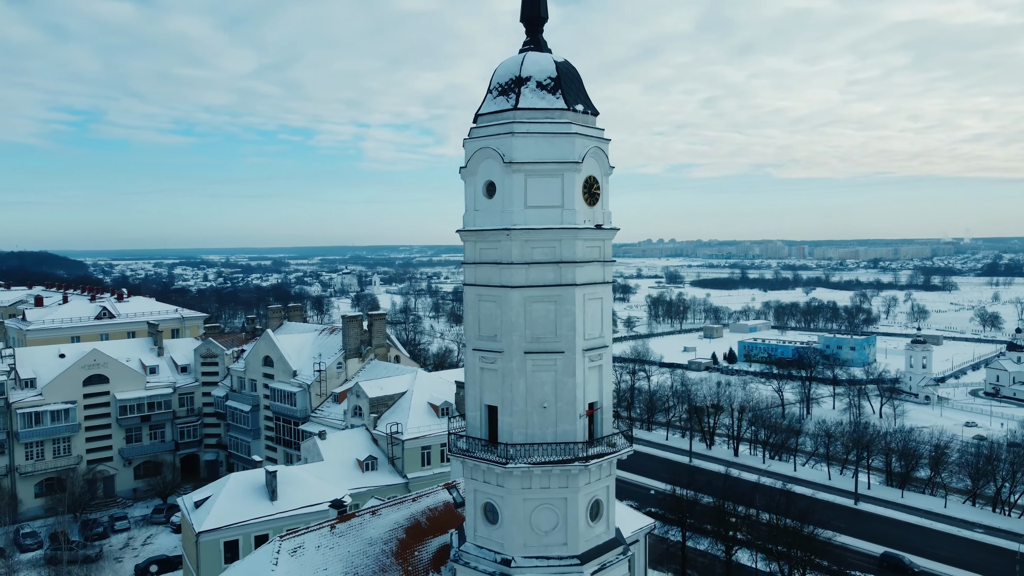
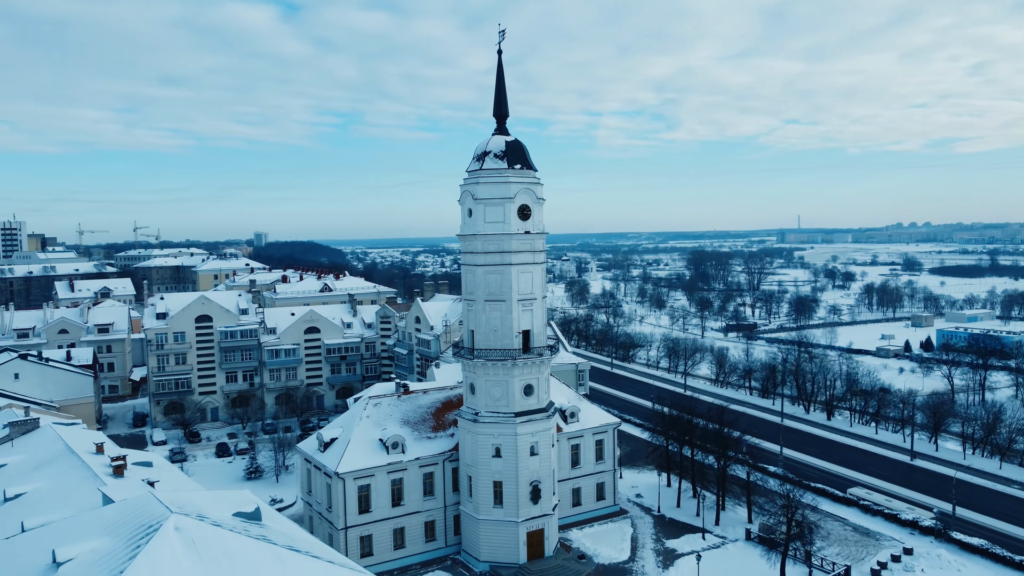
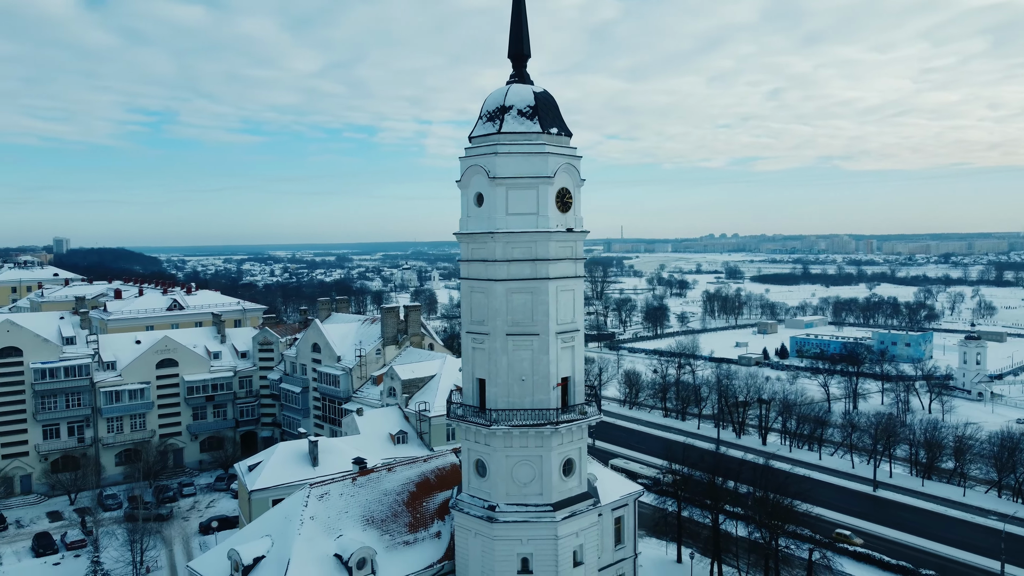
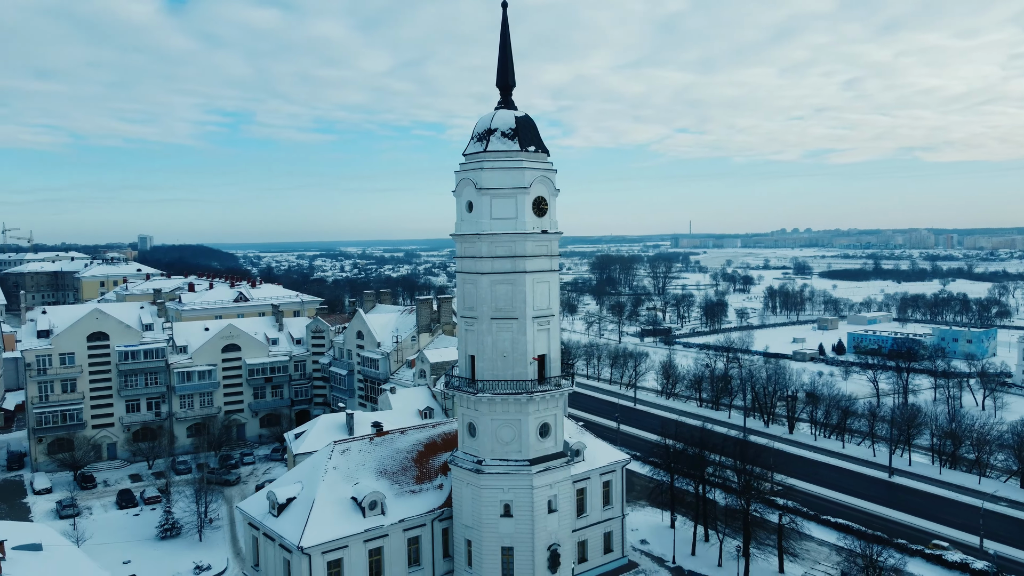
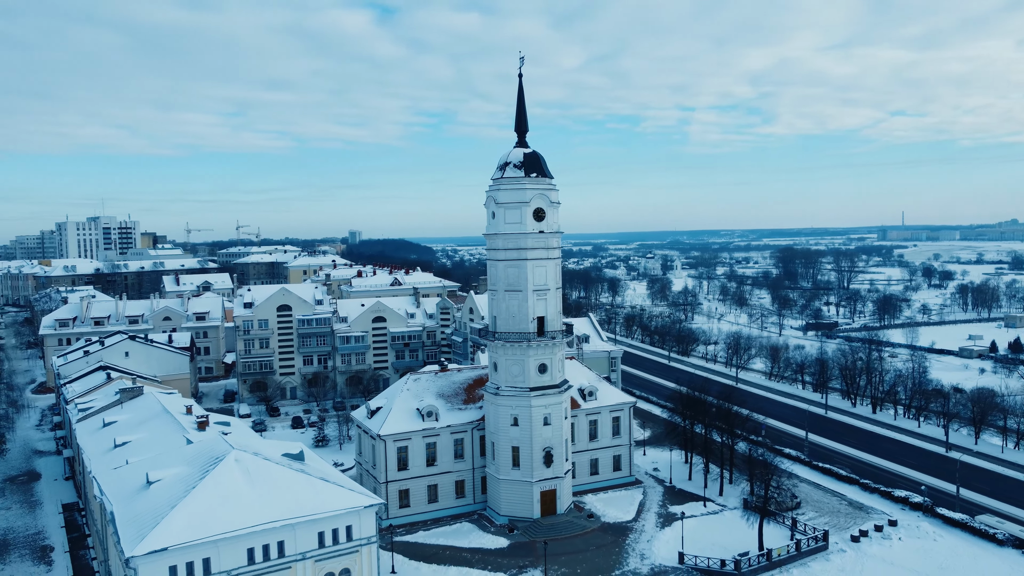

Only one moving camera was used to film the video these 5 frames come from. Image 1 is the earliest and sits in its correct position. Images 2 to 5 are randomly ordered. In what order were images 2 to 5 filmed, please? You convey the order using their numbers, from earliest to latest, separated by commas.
3, 4, 2, 5
